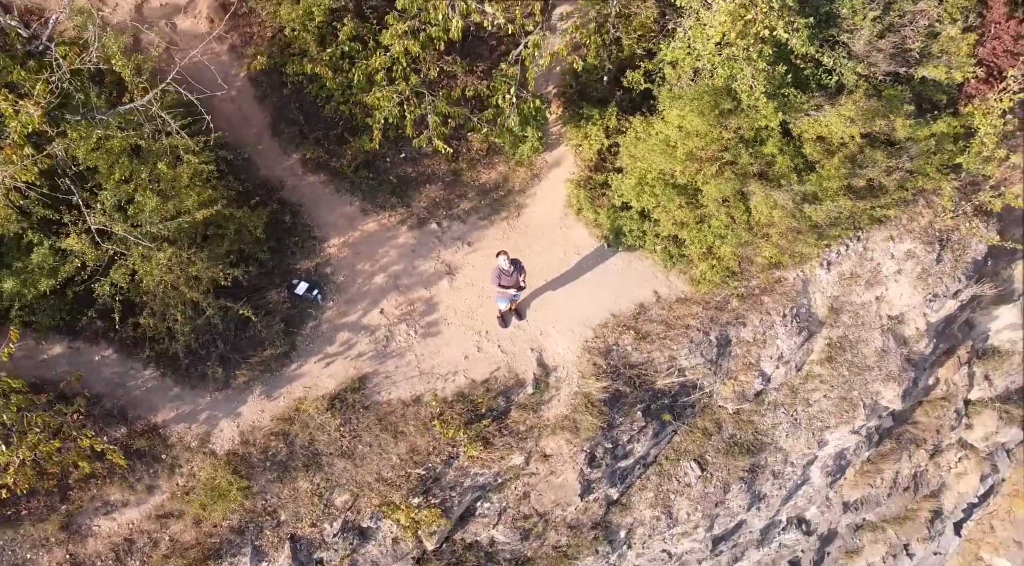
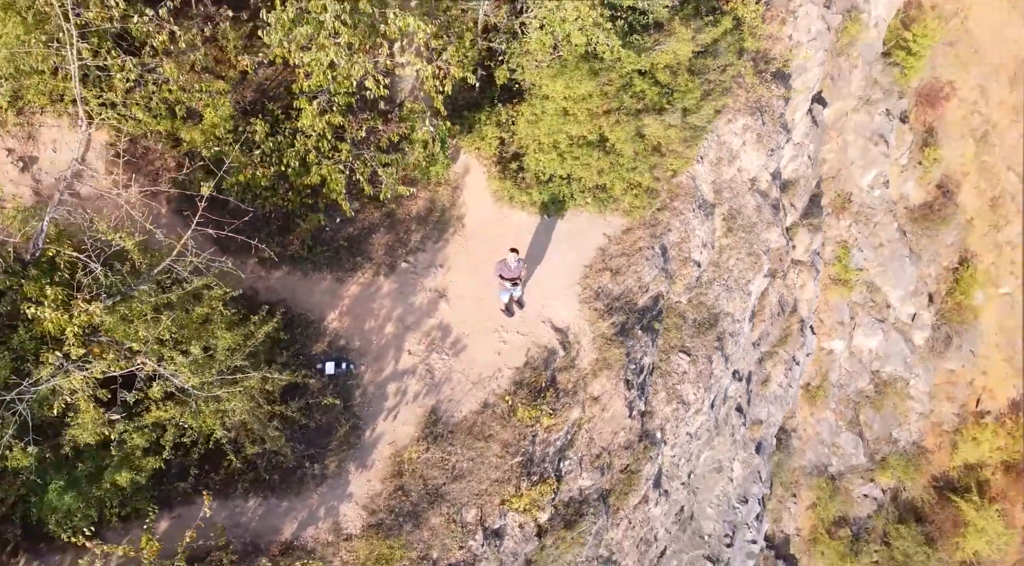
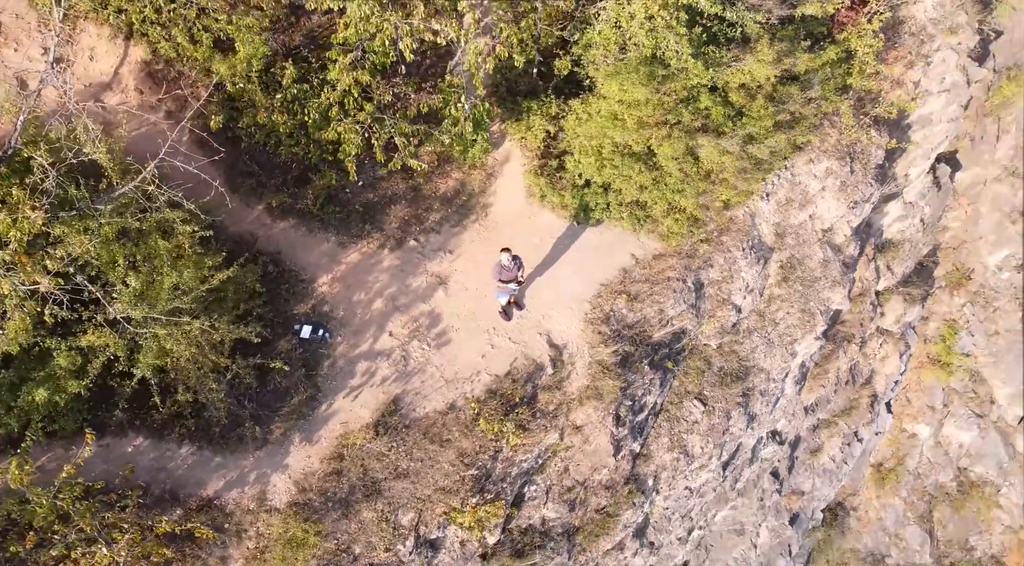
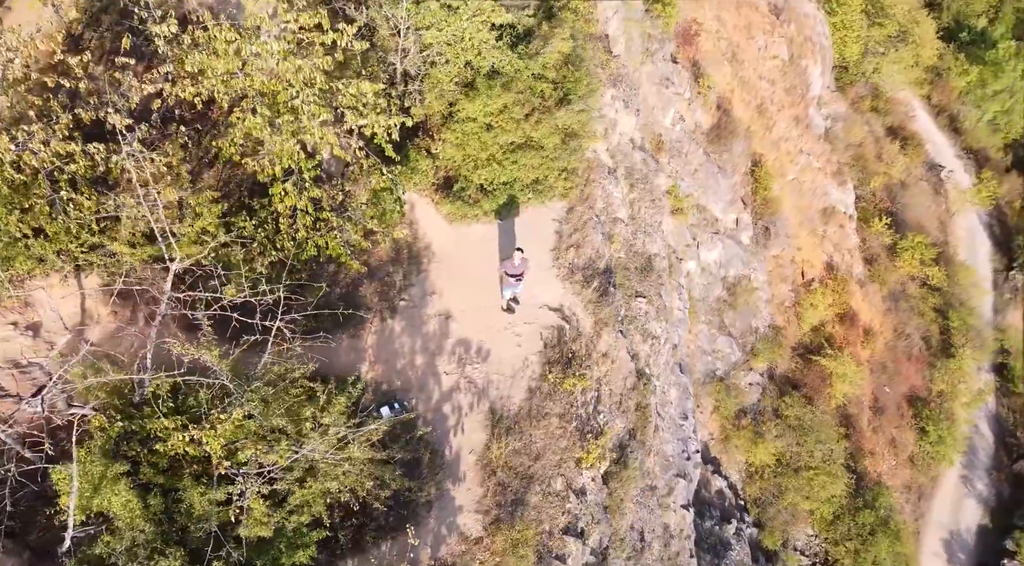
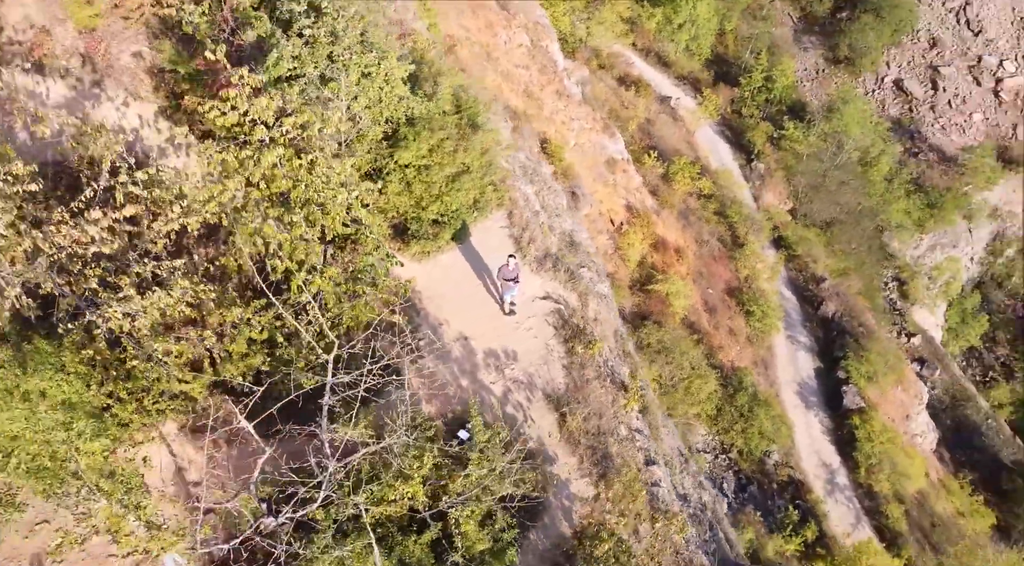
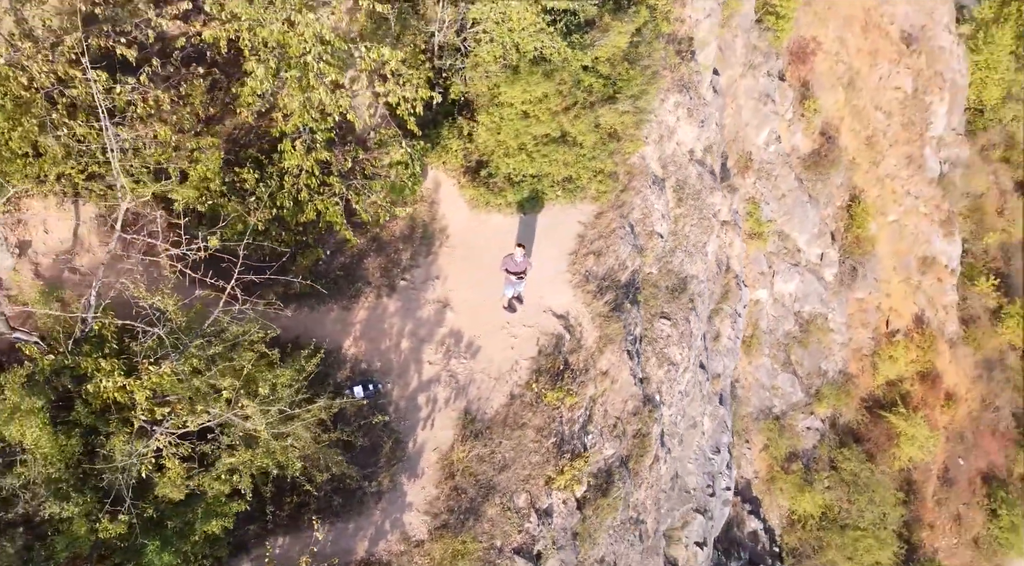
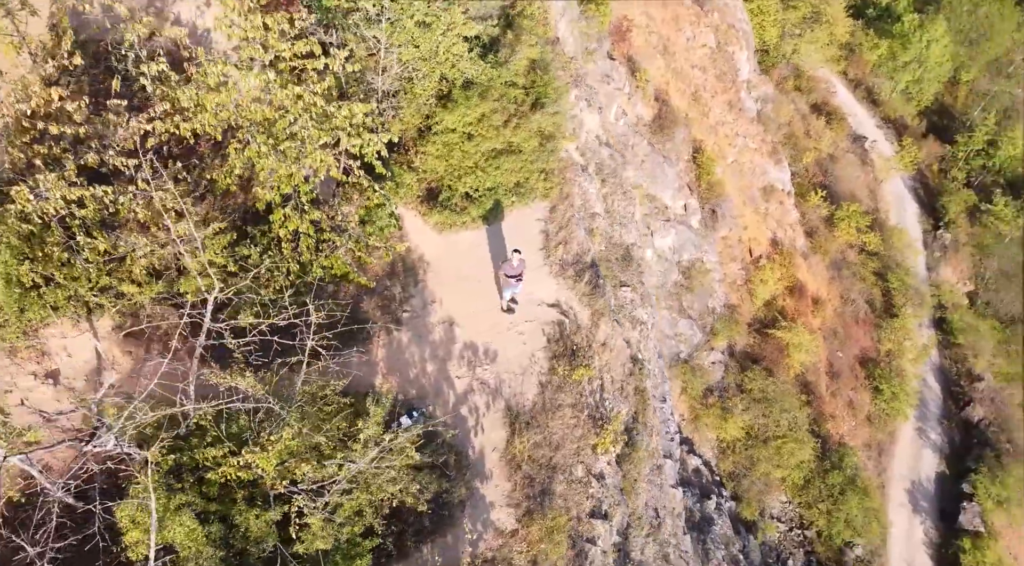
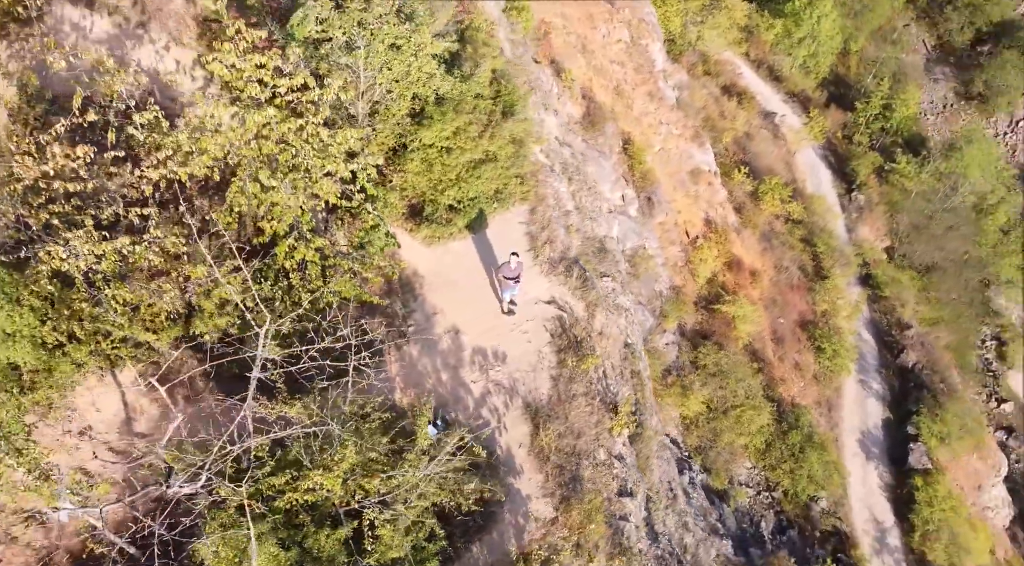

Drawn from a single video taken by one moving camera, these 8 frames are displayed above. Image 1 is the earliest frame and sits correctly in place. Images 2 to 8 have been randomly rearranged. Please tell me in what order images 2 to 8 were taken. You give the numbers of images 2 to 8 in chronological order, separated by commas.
3, 2, 6, 4, 7, 8, 5
